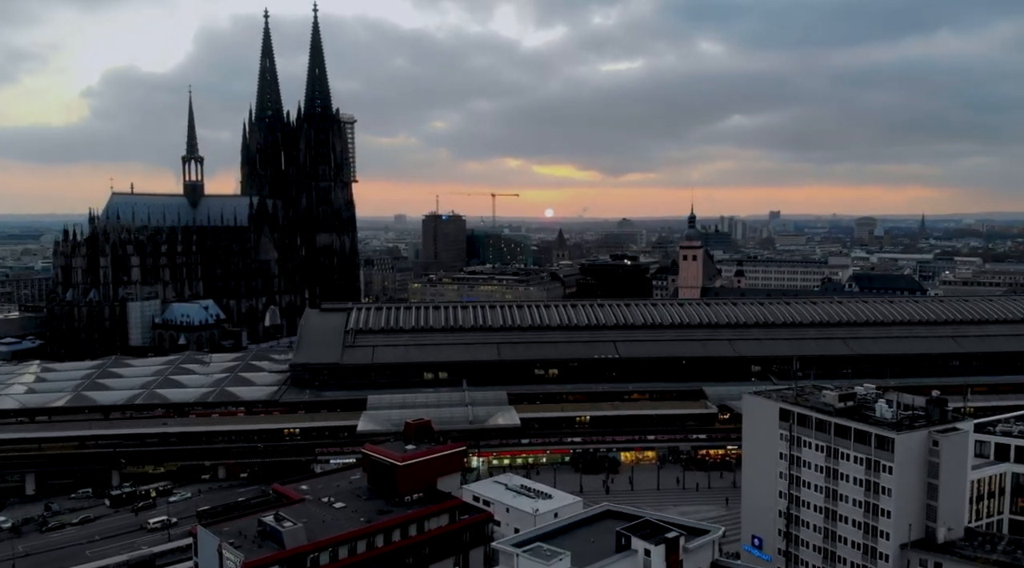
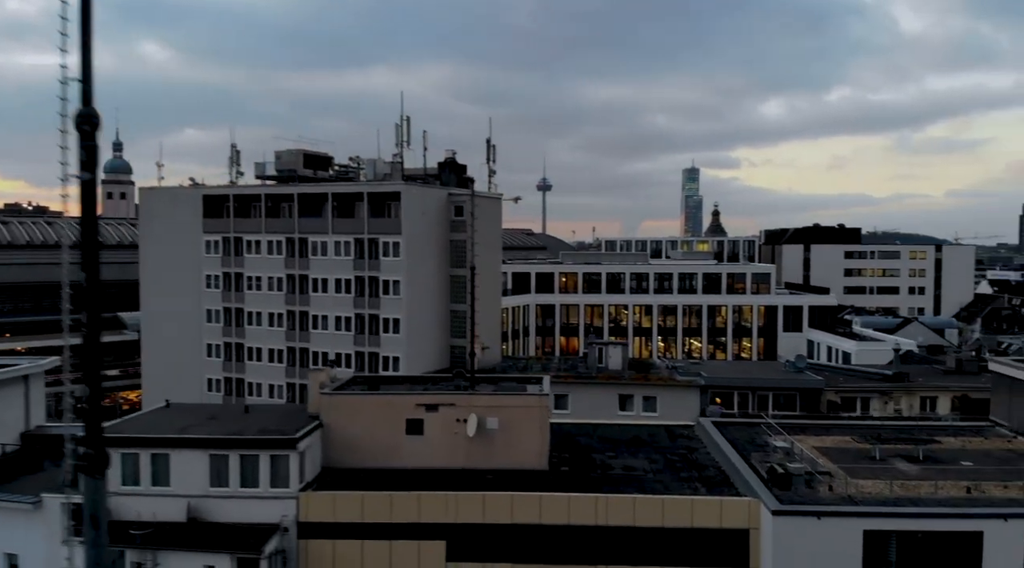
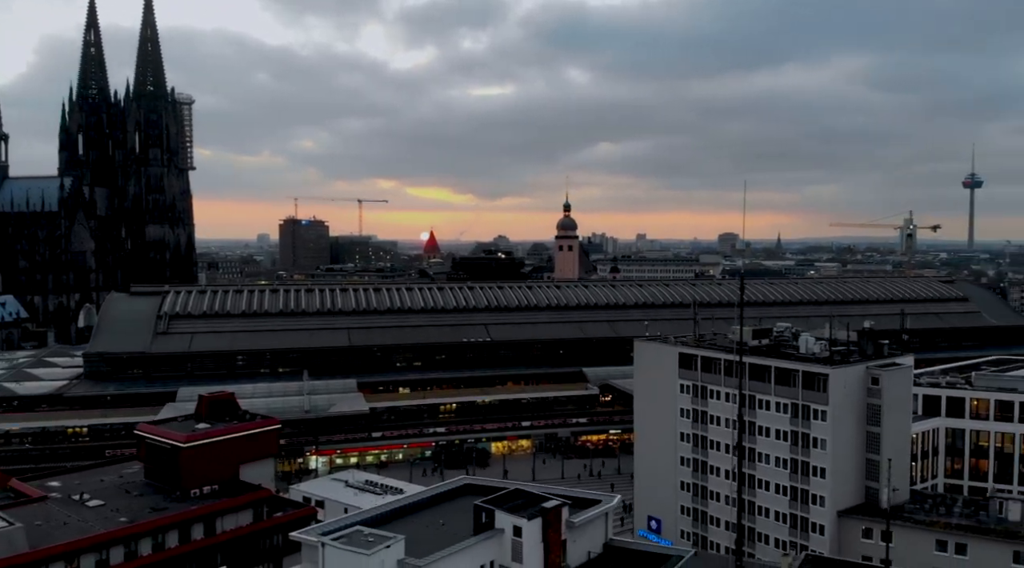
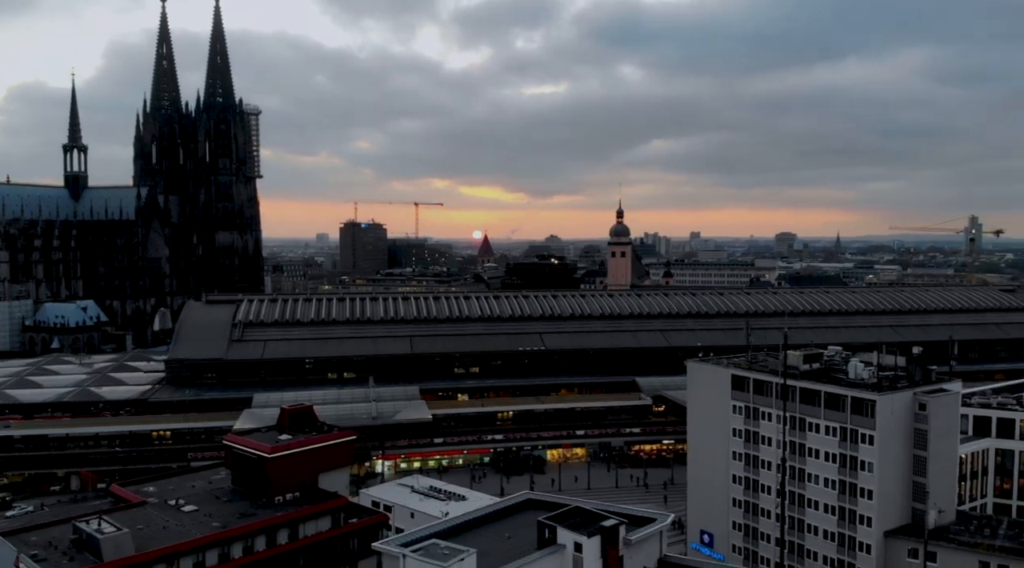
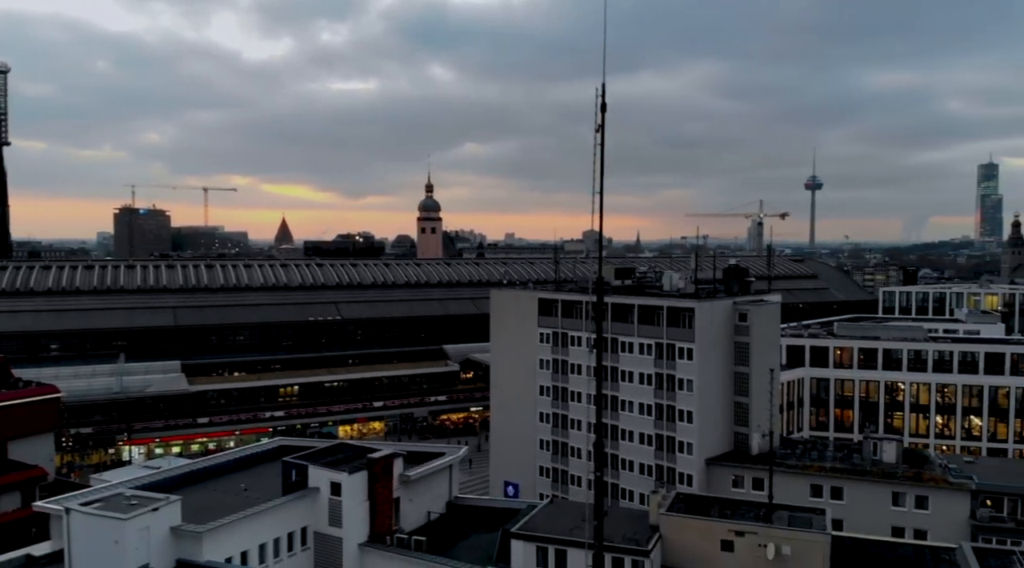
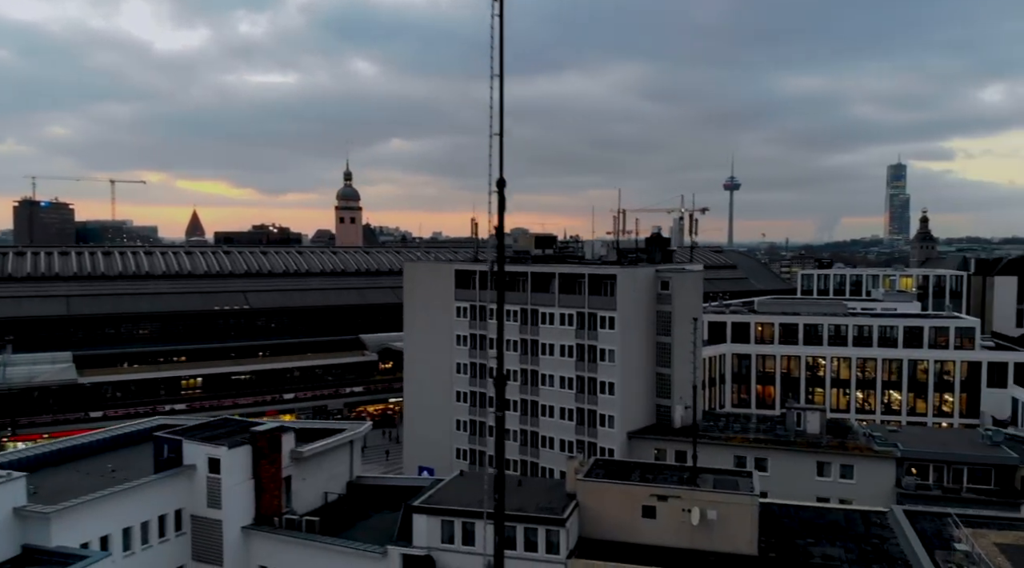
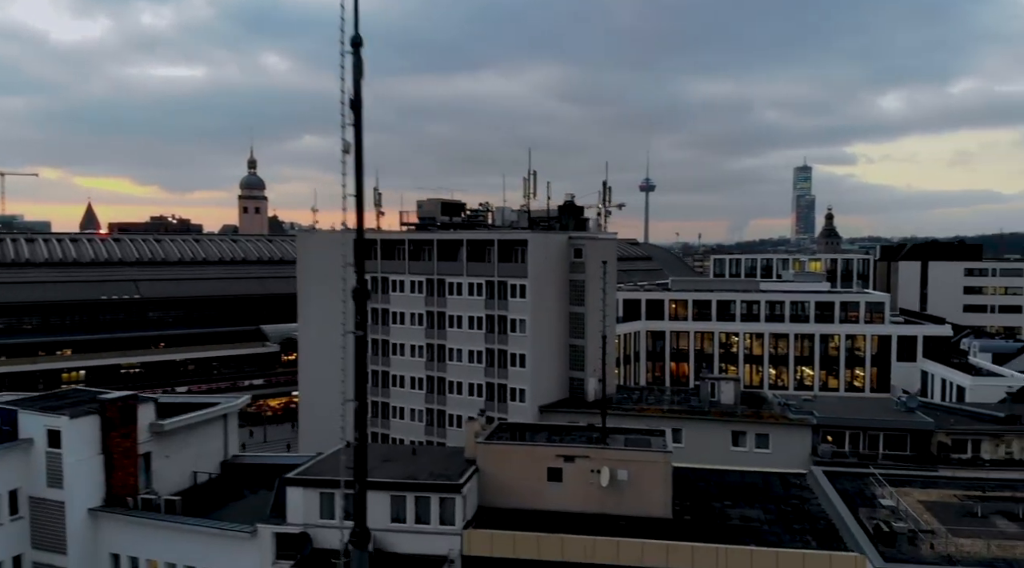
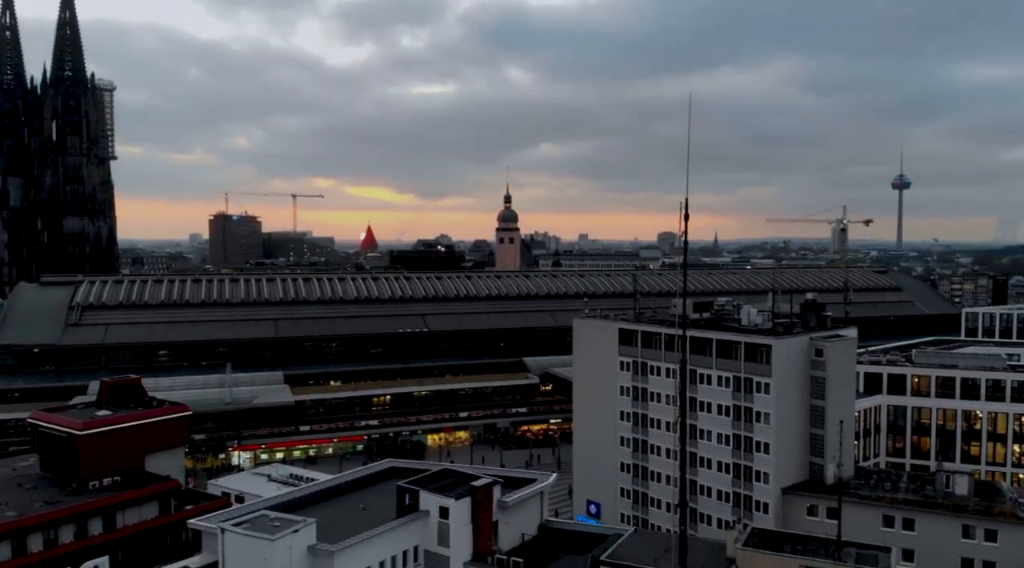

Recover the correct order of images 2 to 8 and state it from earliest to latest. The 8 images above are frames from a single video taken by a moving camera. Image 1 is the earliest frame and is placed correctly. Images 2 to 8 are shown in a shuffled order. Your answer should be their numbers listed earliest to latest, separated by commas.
4, 3, 8, 5, 6, 7, 2
